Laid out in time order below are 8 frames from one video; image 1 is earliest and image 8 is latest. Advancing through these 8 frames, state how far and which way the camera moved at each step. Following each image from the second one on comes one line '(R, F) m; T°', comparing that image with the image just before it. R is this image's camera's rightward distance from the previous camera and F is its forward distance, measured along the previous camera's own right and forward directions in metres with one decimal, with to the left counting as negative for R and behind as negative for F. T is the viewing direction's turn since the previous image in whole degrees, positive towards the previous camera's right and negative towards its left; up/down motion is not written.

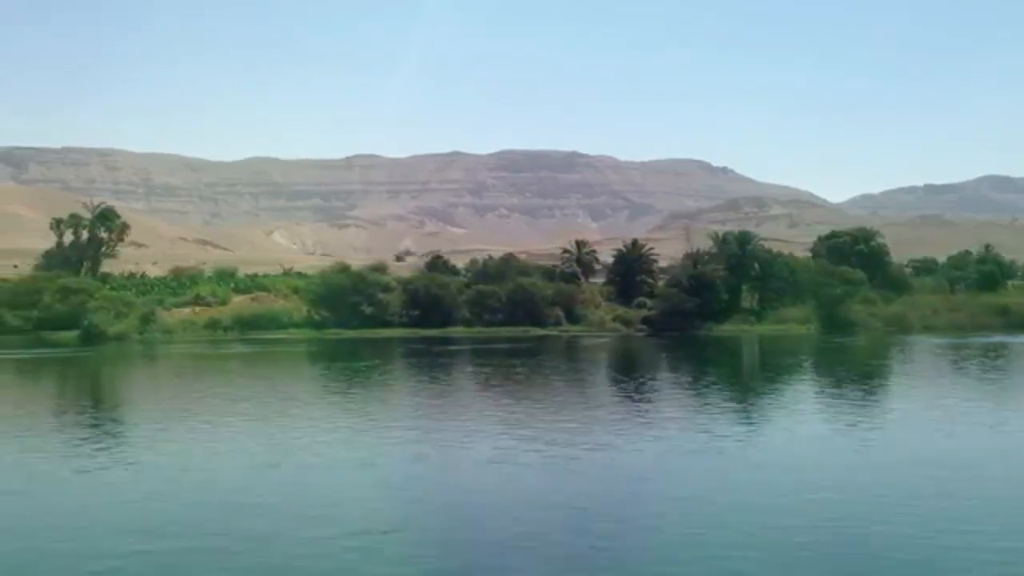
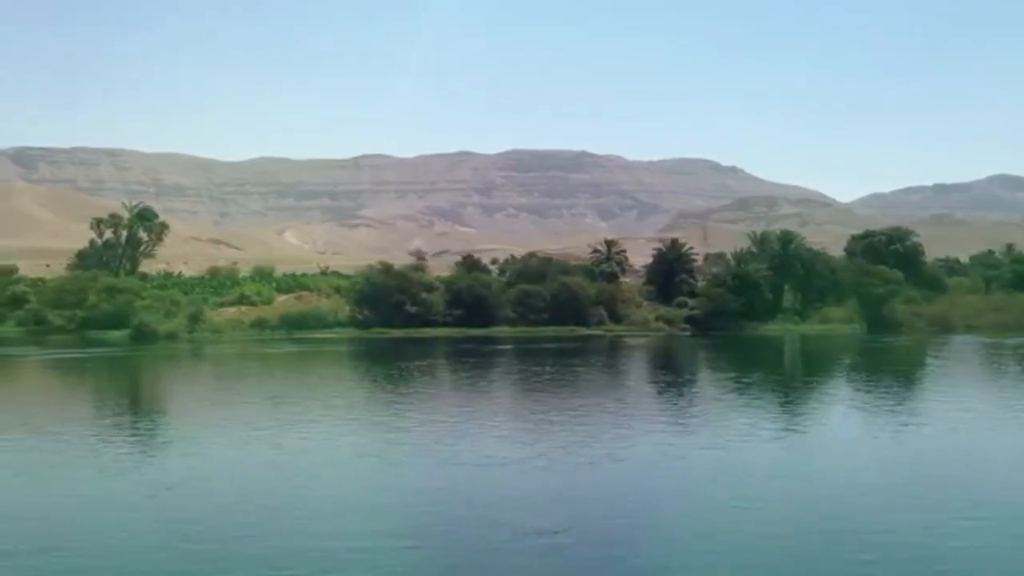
(-1.7, 0.0) m; 0°
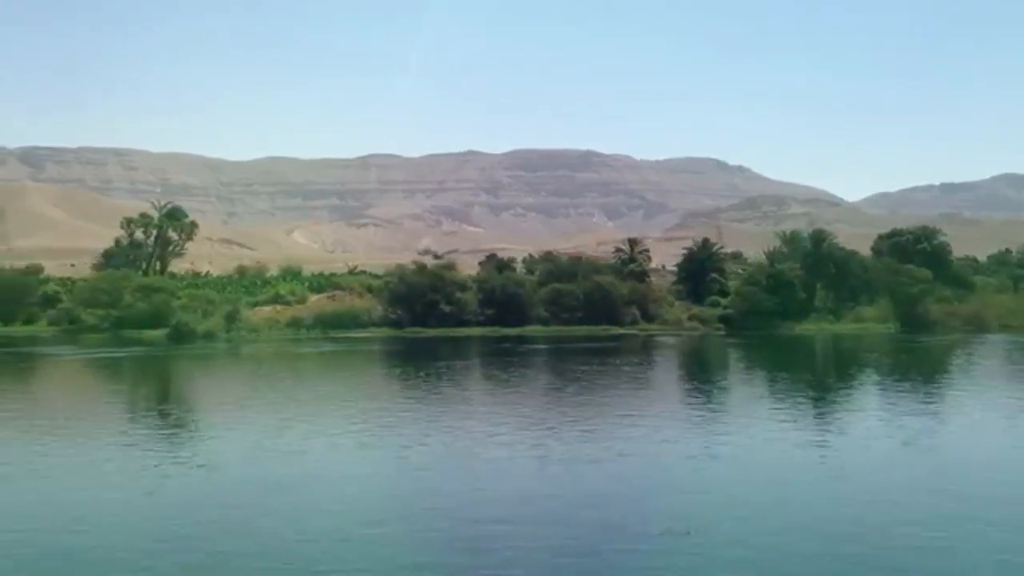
(-1.3, 0.0) m; 0°
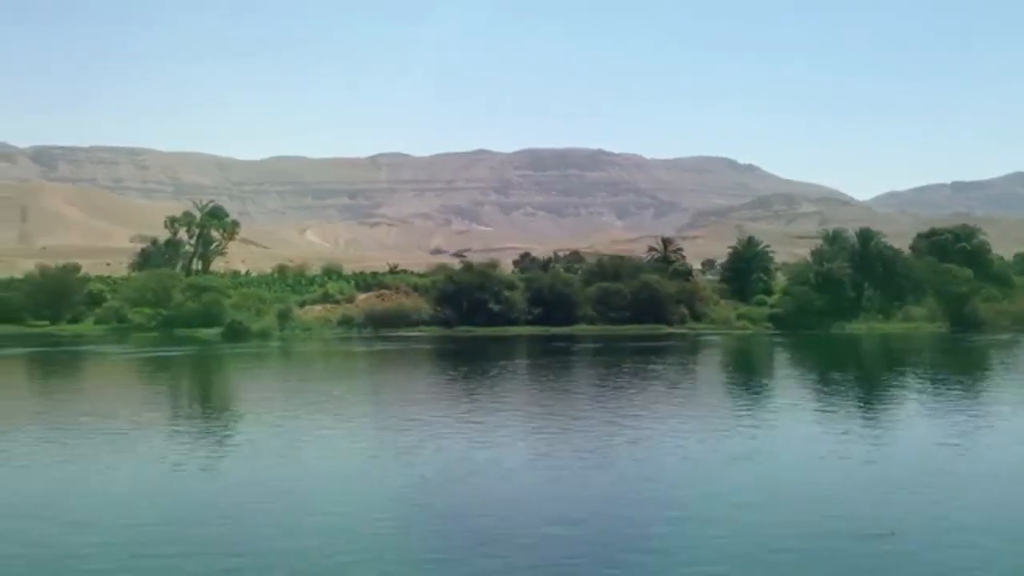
(-1.8, 0.0) m; -1°
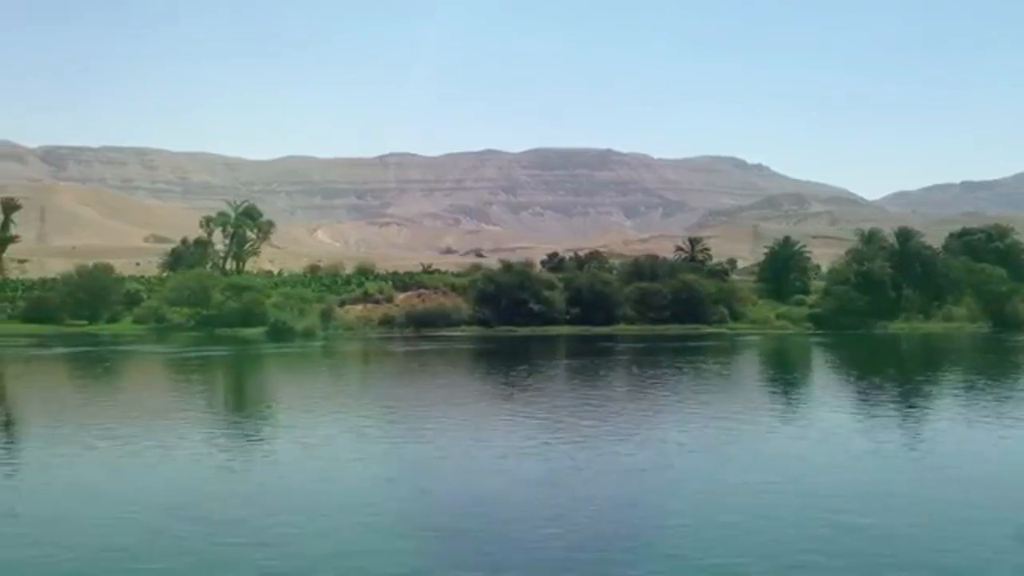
(-1.4, 0.0) m; -1°
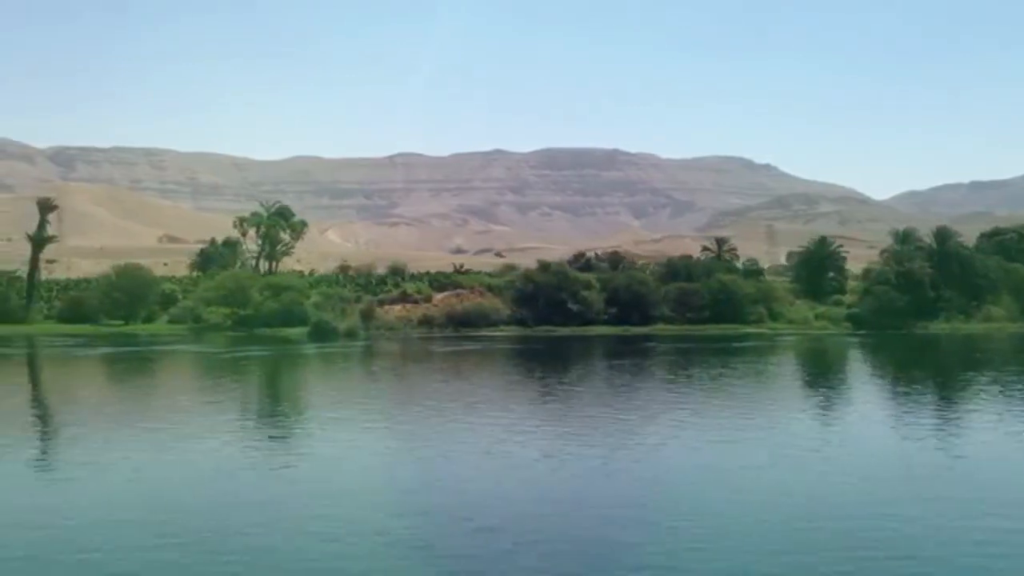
(-1.4, +0.1) m; 0°
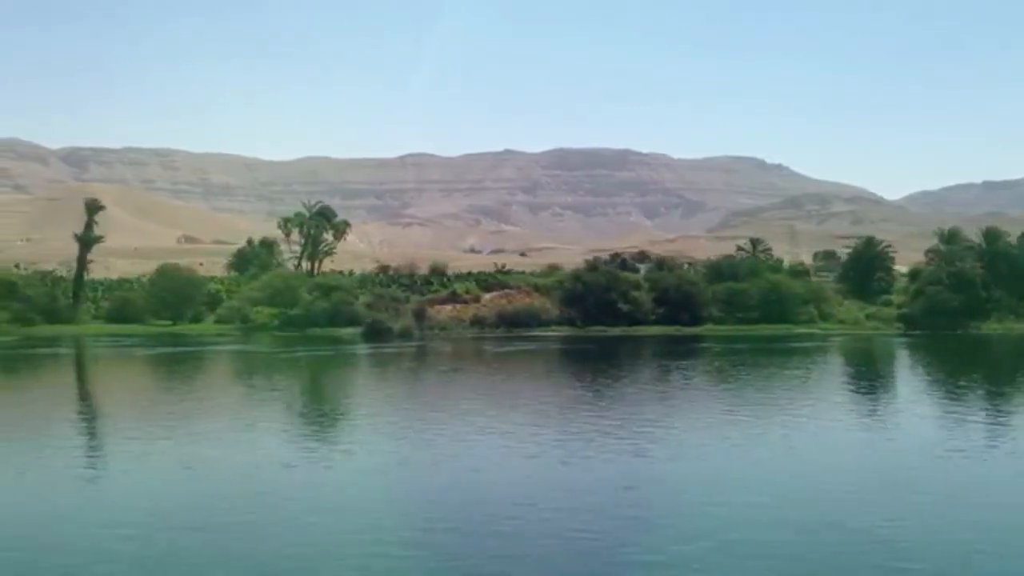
(-1.7, +0.1) m; -1°
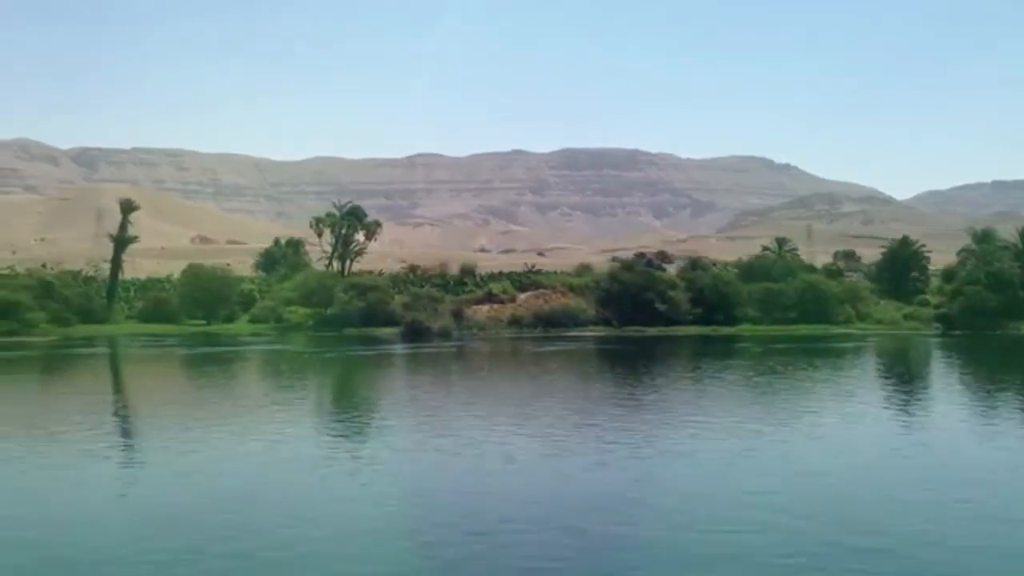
(-1.2, +0.1) m; -1°
